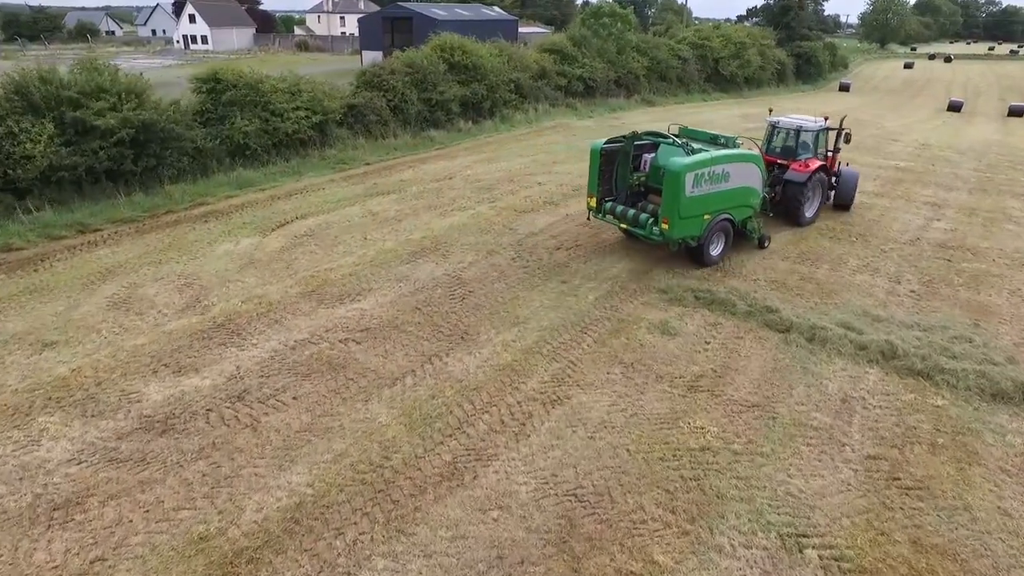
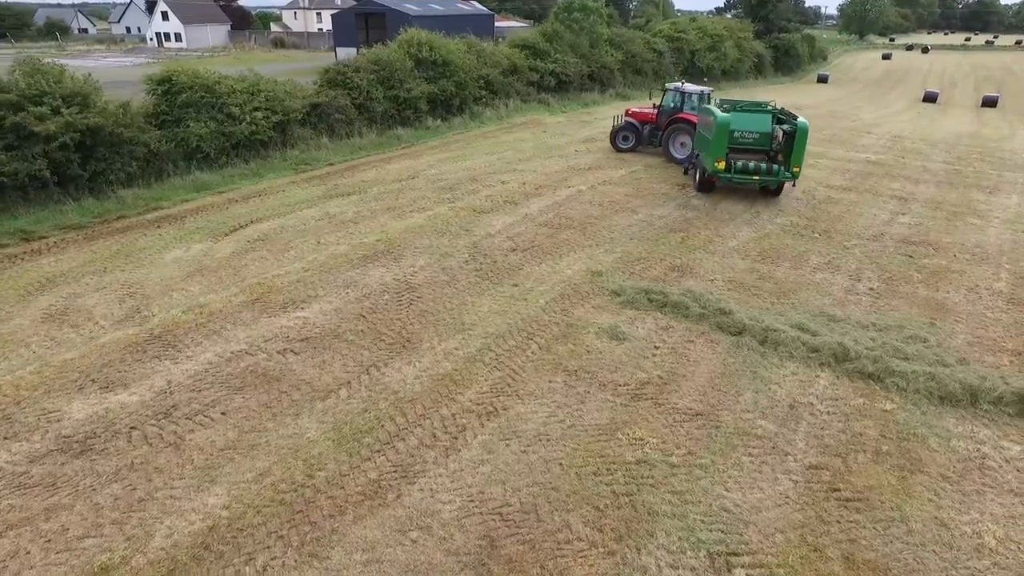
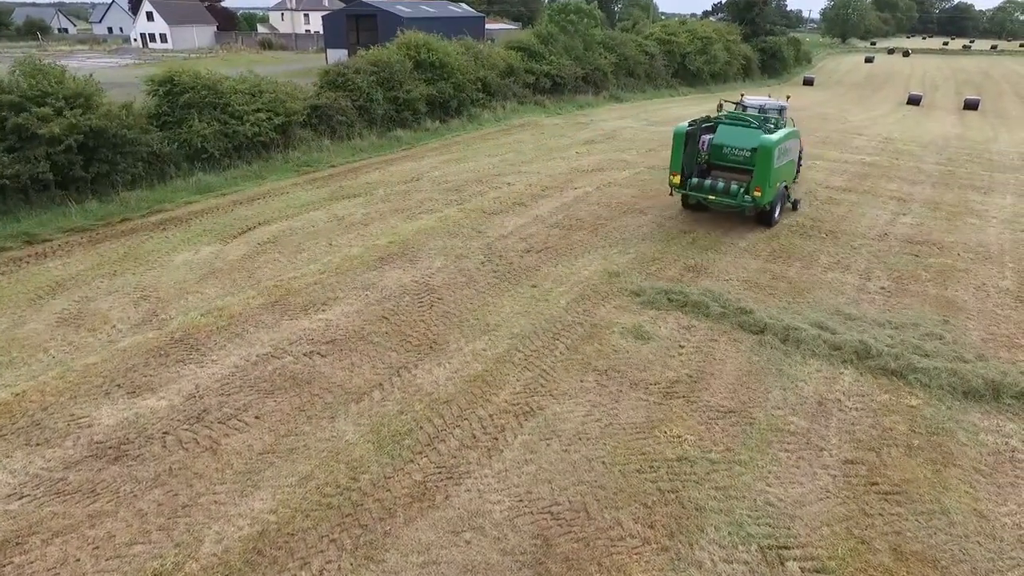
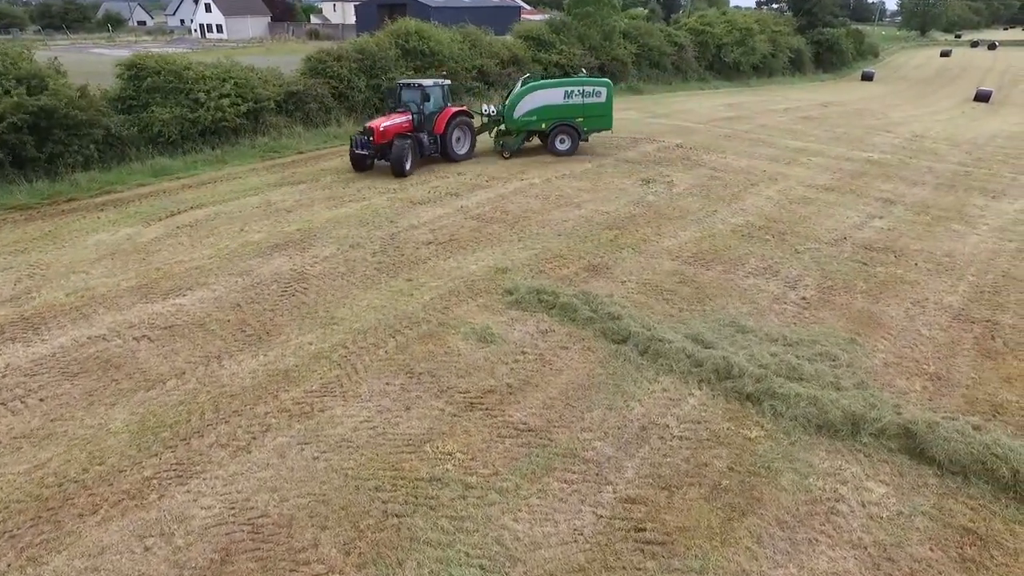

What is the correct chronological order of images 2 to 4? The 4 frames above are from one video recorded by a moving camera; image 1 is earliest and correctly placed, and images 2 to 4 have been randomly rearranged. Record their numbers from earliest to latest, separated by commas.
3, 2, 4
